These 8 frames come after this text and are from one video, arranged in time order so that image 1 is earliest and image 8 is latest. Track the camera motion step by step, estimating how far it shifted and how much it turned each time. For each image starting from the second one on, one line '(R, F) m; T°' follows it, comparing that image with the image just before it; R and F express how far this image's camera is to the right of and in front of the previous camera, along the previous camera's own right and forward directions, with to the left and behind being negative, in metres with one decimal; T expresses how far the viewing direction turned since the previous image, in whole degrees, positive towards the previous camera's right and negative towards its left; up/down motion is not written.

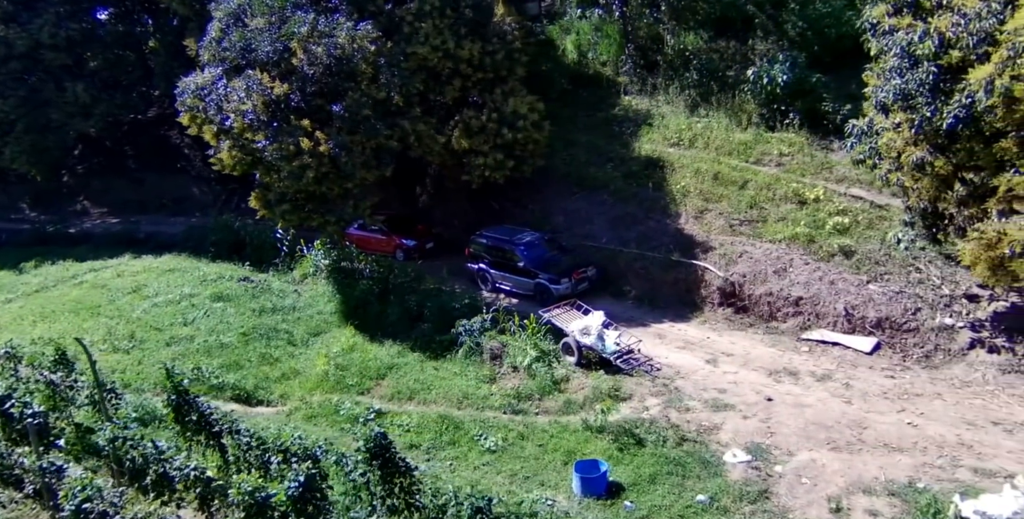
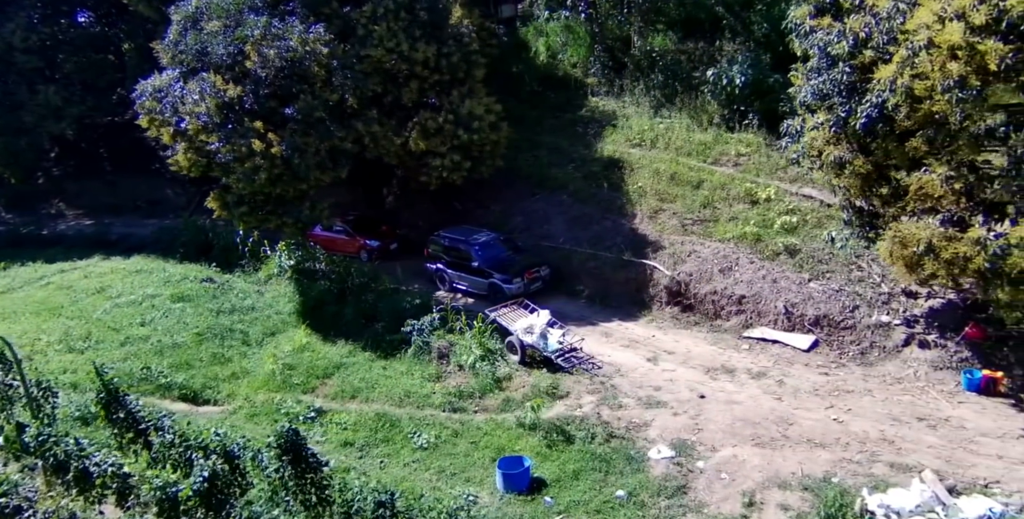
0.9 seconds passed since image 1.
(+1.1, -0.1) m; 0°
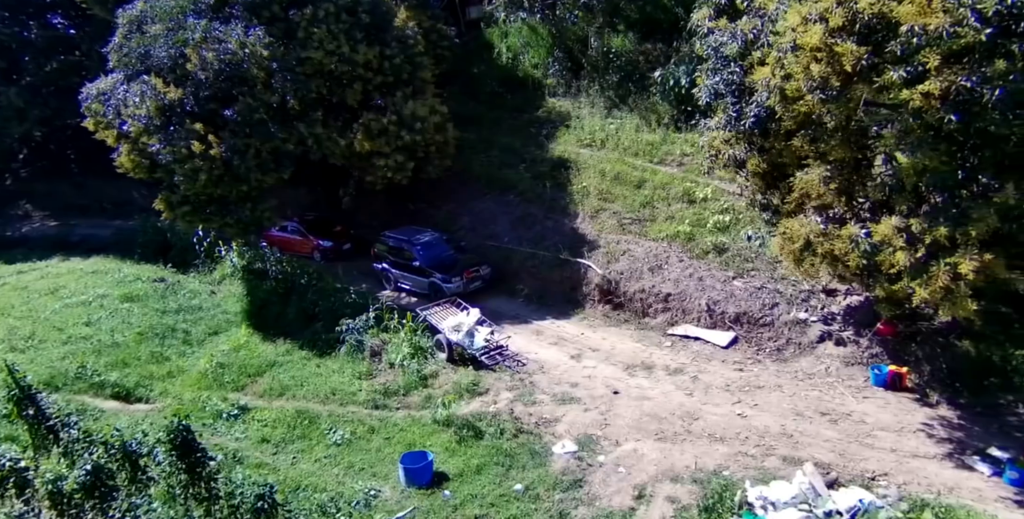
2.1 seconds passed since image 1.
(+1.4, -0.2) m; 0°
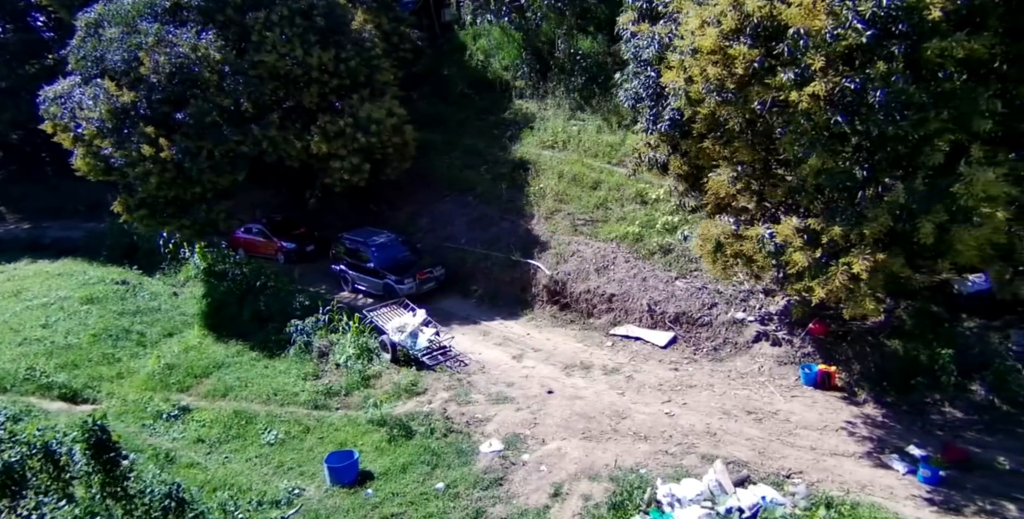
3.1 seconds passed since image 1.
(+1.1, -0.1) m; 0°
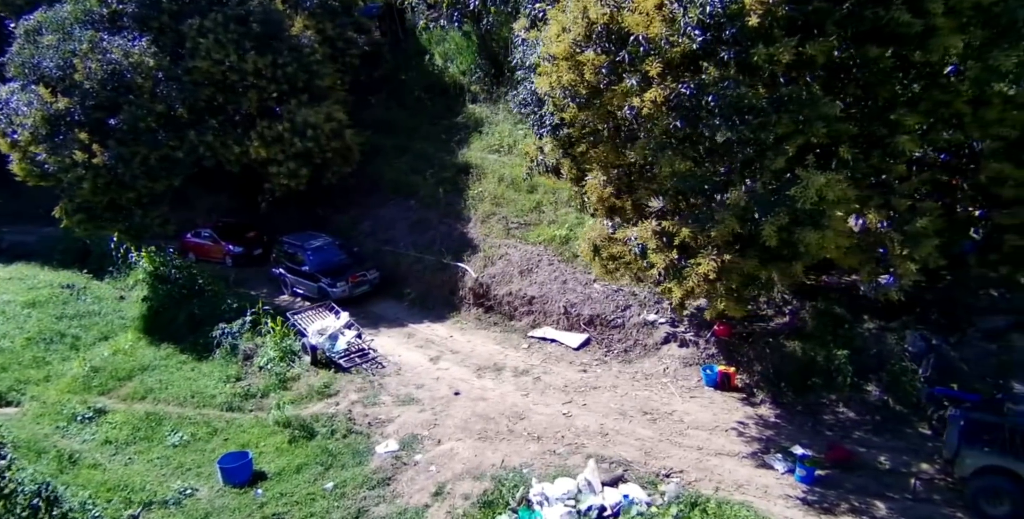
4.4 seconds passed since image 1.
(+1.6, -0.1) m; 0°
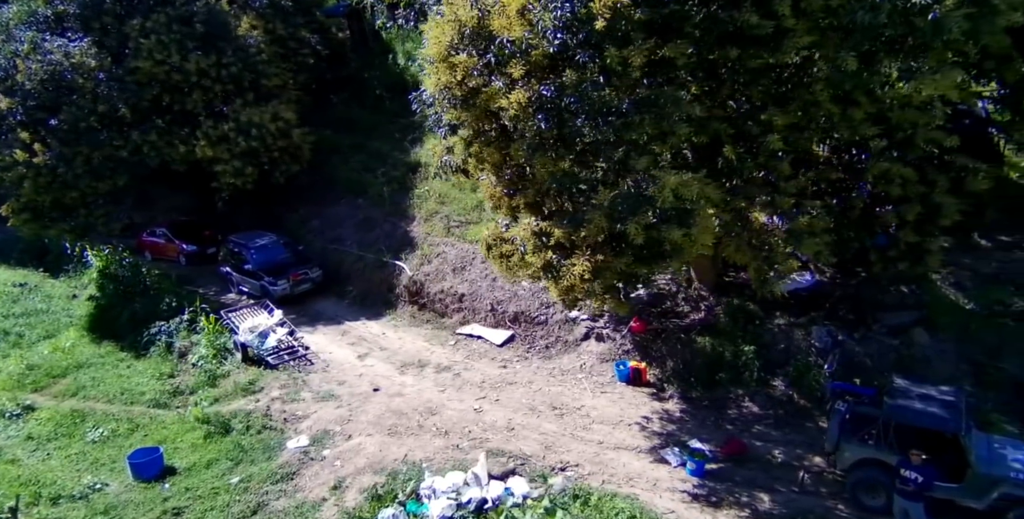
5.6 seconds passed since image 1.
(+1.4, -0.2) m; 0°
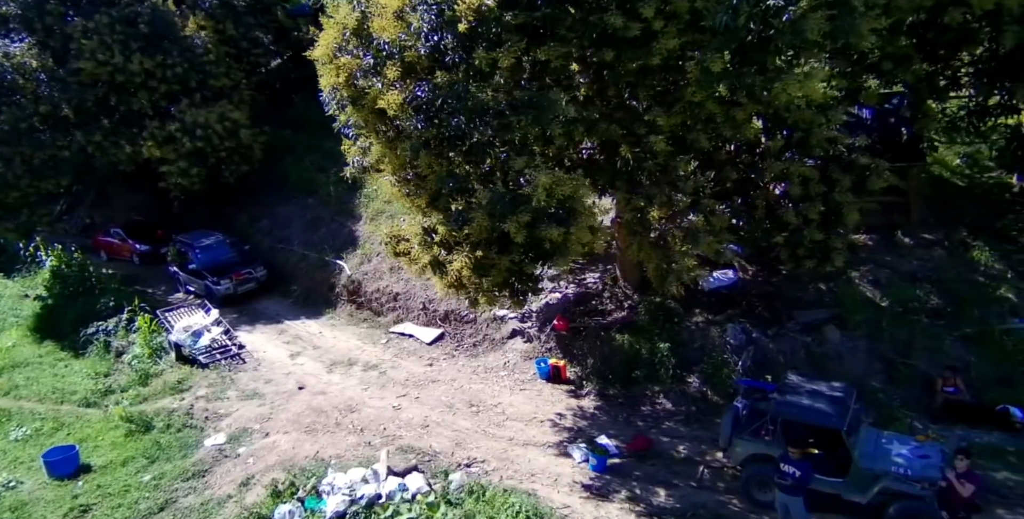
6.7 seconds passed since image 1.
(+1.3, -0.1) m; 0°
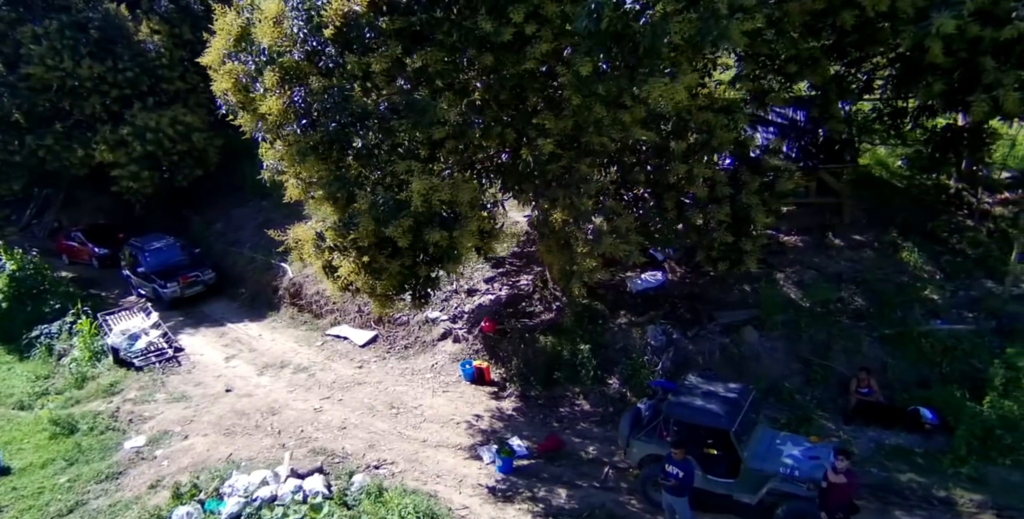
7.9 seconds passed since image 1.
(+1.4, -0.1) m; 0°
